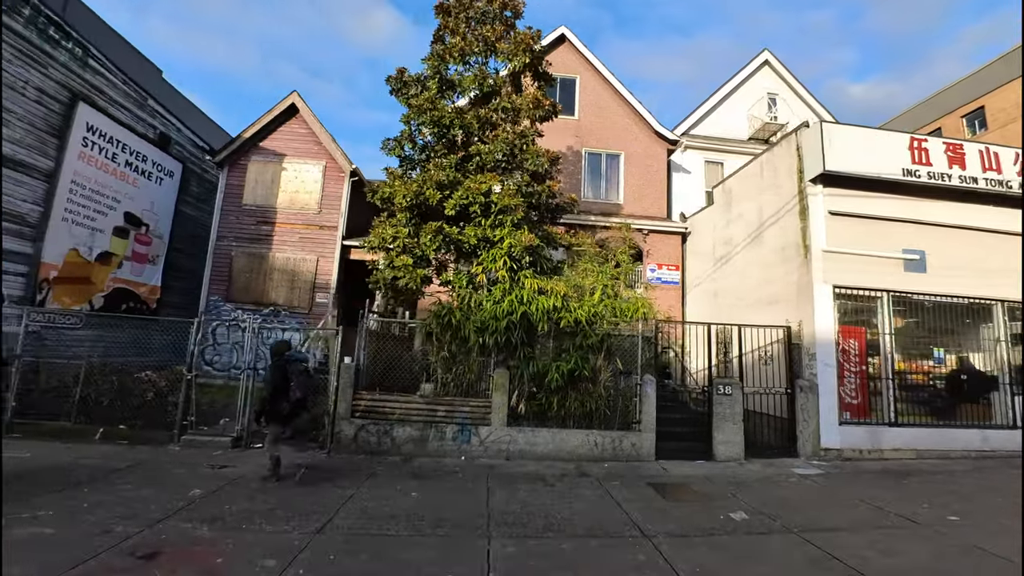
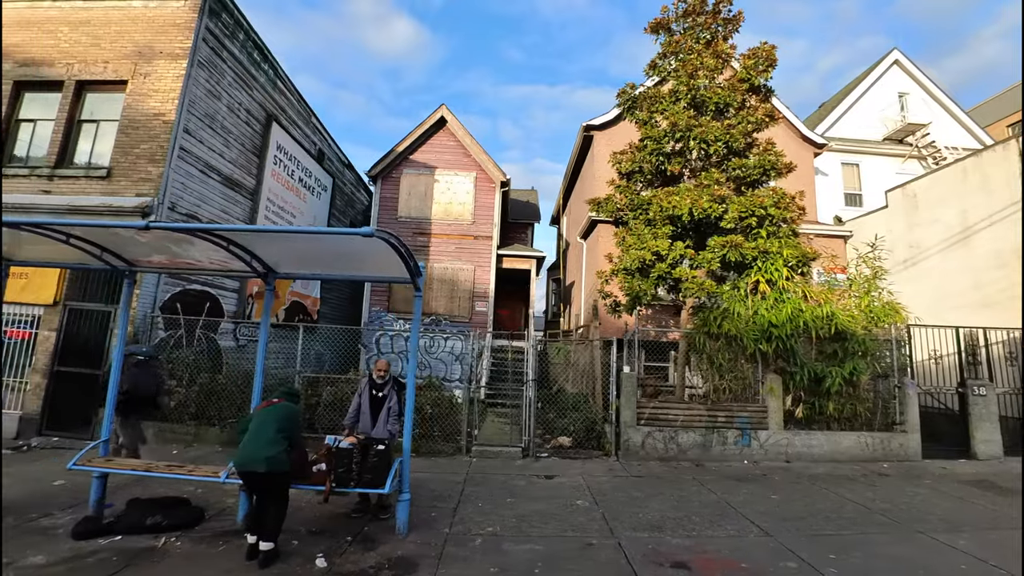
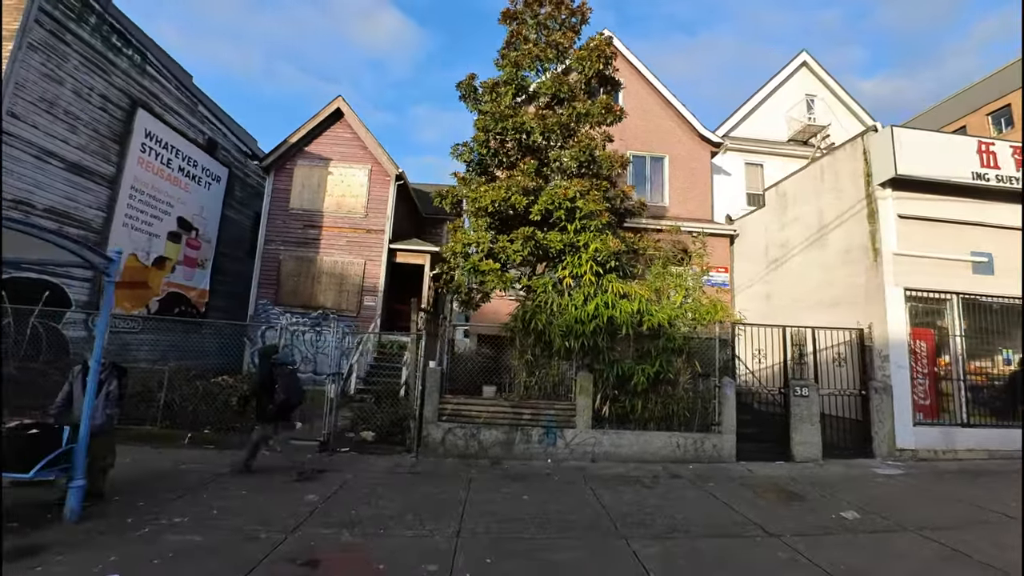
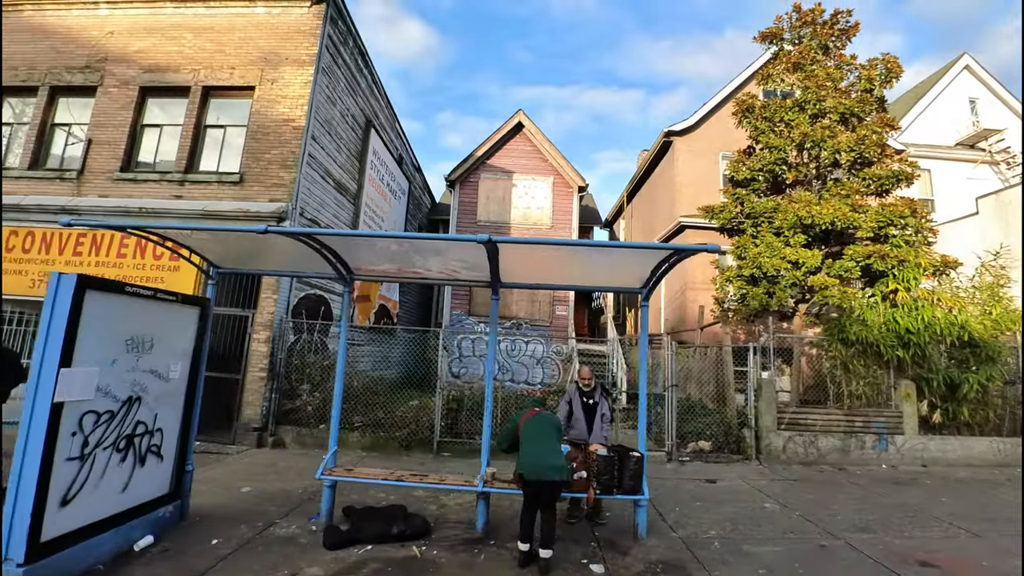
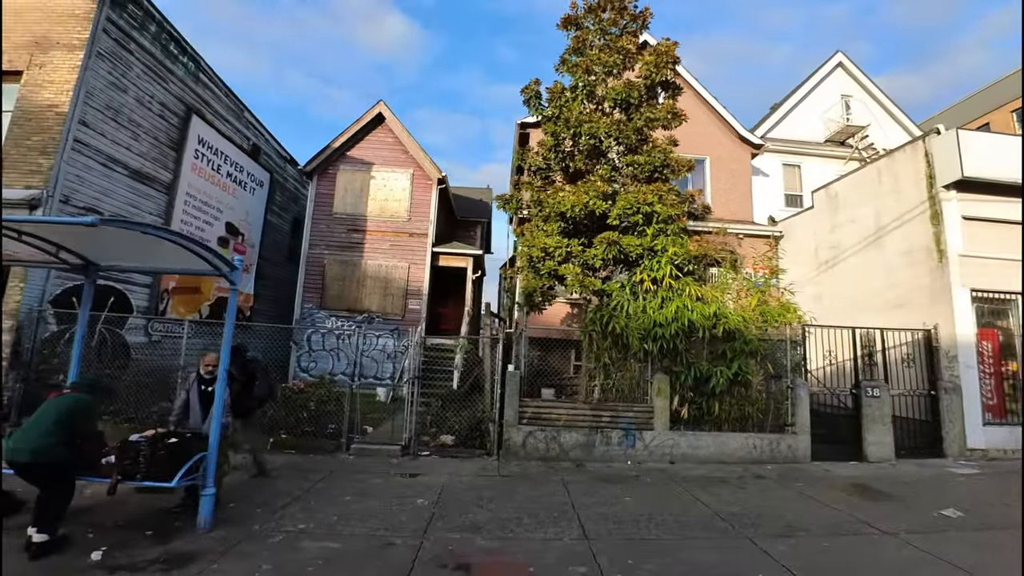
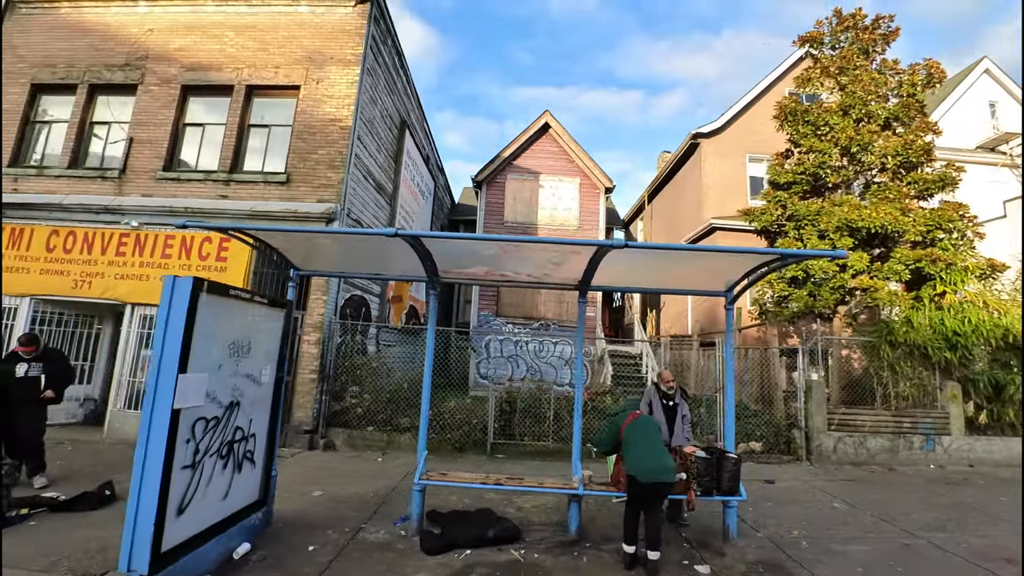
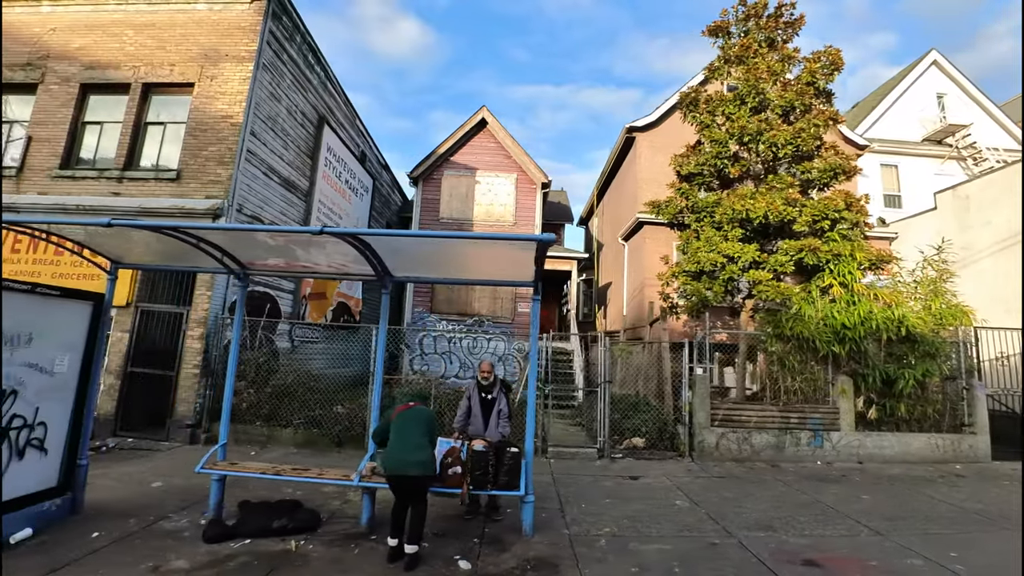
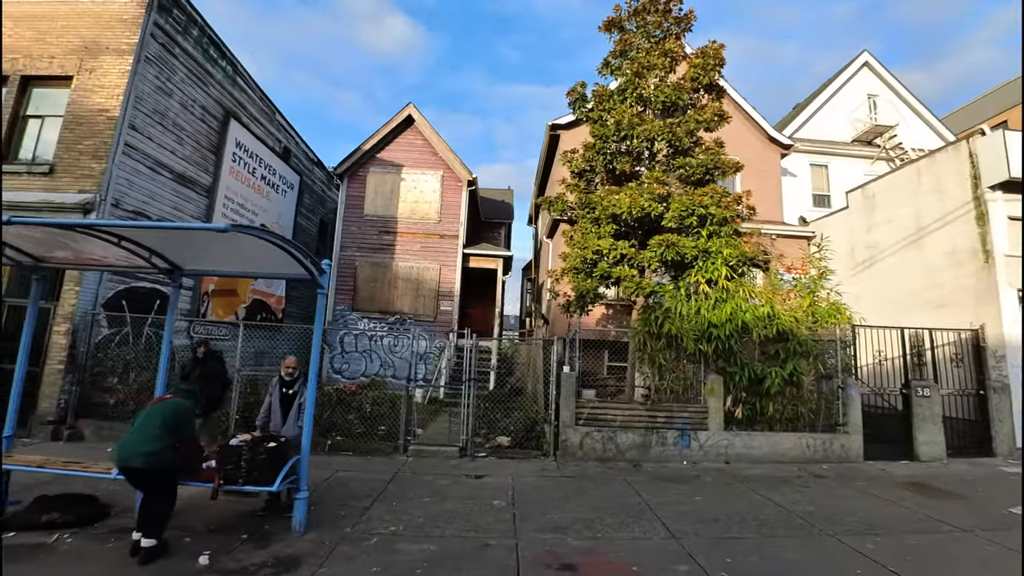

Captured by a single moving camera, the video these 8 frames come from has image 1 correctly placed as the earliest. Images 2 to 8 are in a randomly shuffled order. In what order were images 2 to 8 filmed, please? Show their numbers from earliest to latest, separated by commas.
3, 5, 8, 2, 7, 4, 6
